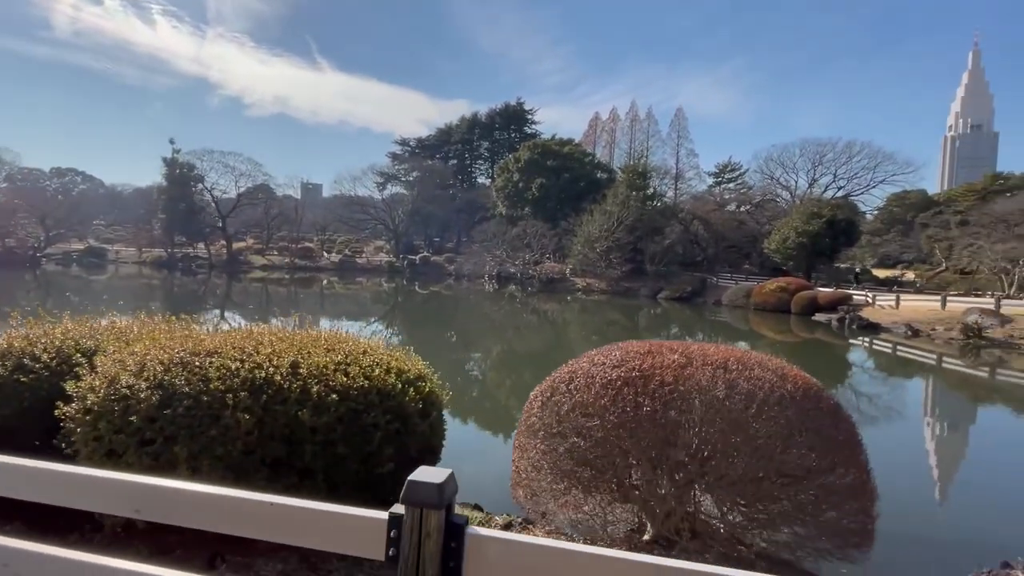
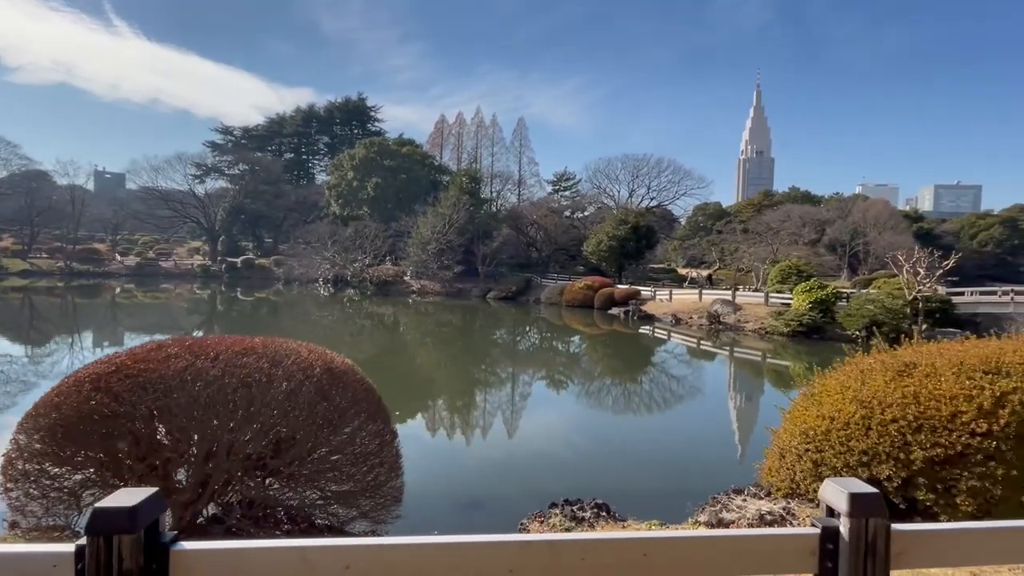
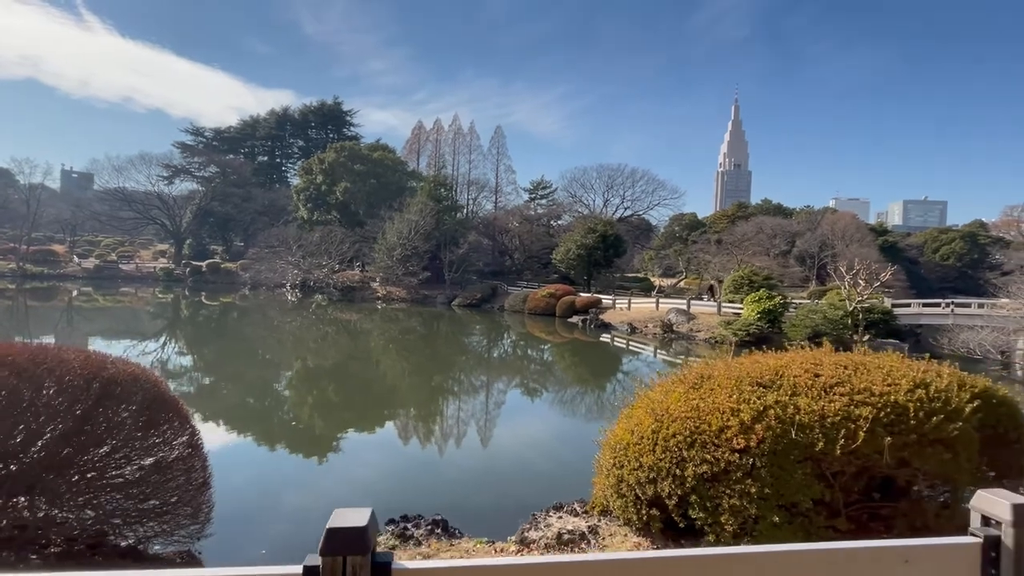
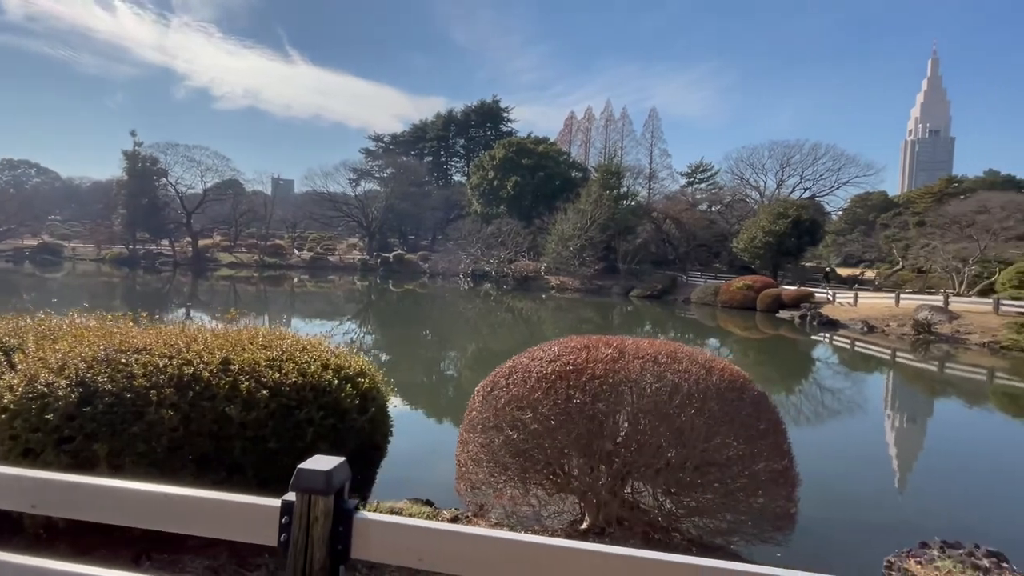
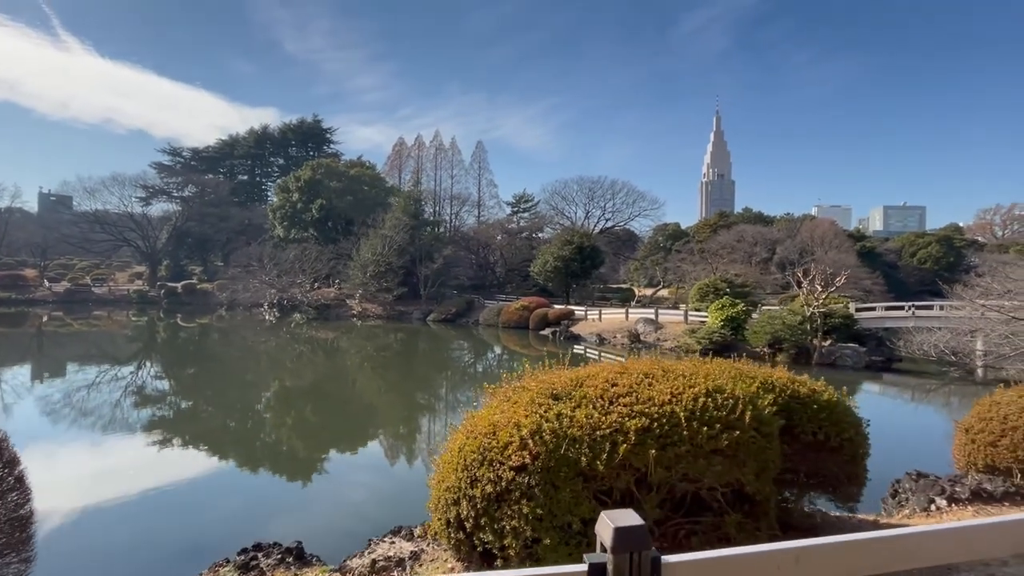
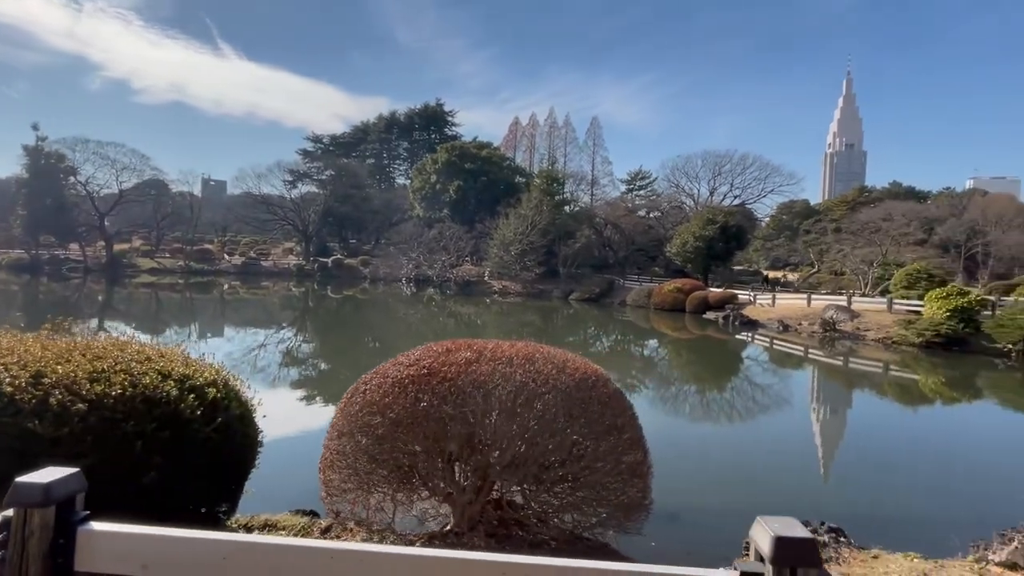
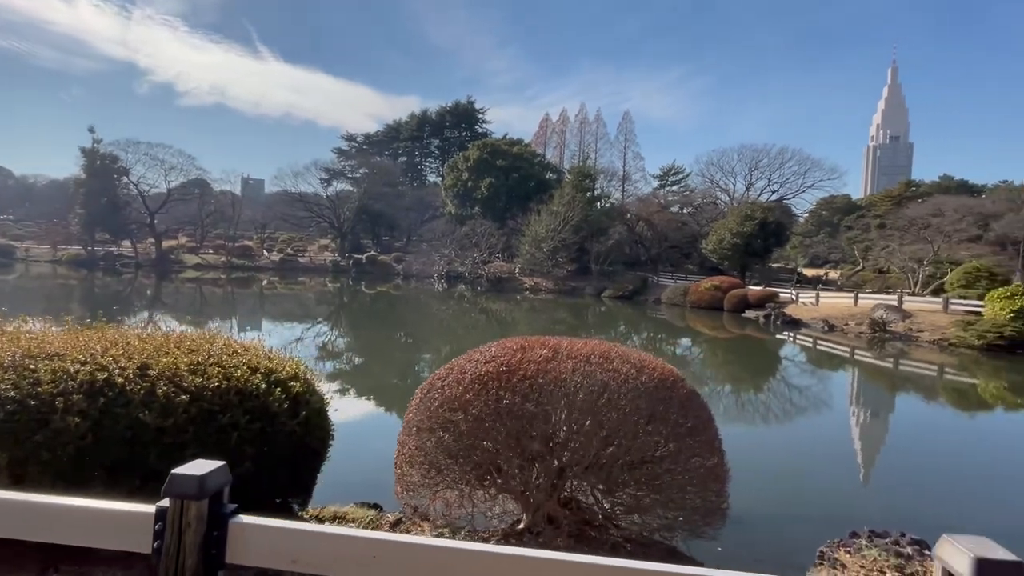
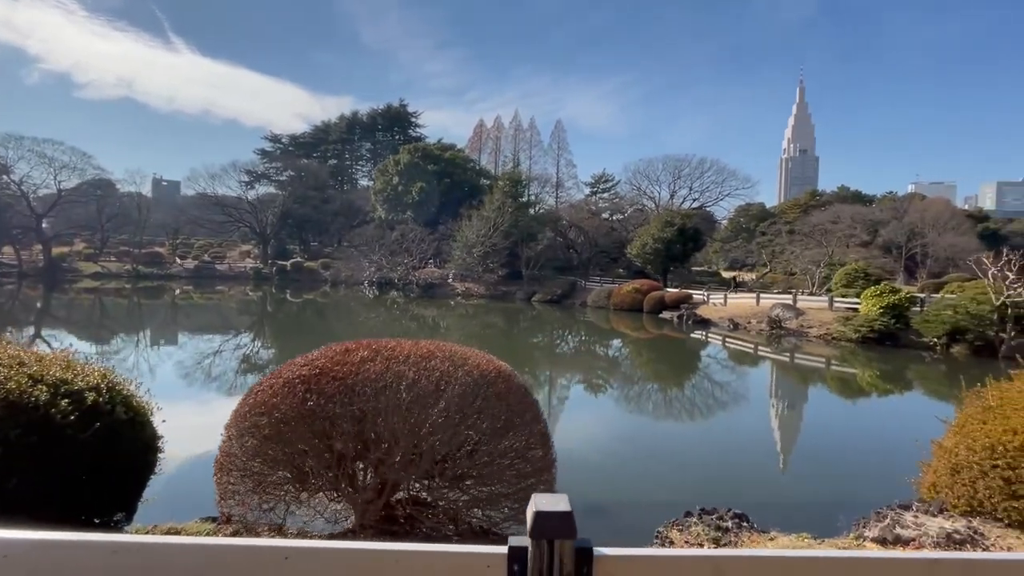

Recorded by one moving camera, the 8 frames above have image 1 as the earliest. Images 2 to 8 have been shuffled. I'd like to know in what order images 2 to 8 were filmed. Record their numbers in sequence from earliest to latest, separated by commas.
4, 7, 6, 8, 2, 3, 5
